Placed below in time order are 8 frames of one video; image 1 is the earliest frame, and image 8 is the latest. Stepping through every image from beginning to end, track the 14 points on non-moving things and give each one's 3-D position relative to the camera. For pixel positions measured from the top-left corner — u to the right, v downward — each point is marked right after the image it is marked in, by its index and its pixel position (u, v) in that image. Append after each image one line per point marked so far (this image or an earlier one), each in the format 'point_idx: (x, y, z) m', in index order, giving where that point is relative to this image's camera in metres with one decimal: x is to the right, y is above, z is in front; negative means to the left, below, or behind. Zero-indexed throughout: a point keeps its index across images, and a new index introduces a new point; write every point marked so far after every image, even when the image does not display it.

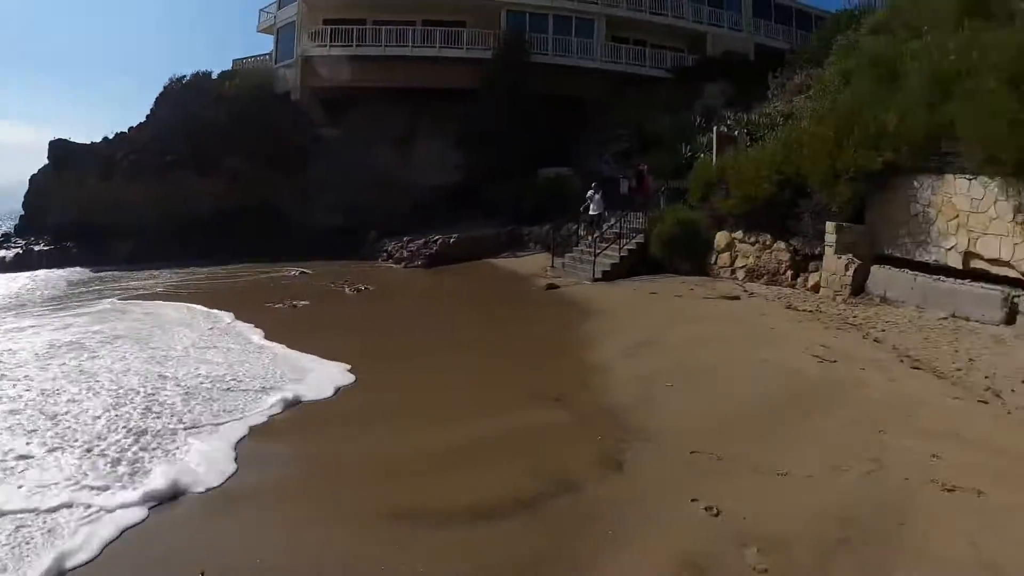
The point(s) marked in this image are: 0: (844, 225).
0: (+3.7, +0.7, +8.6) m
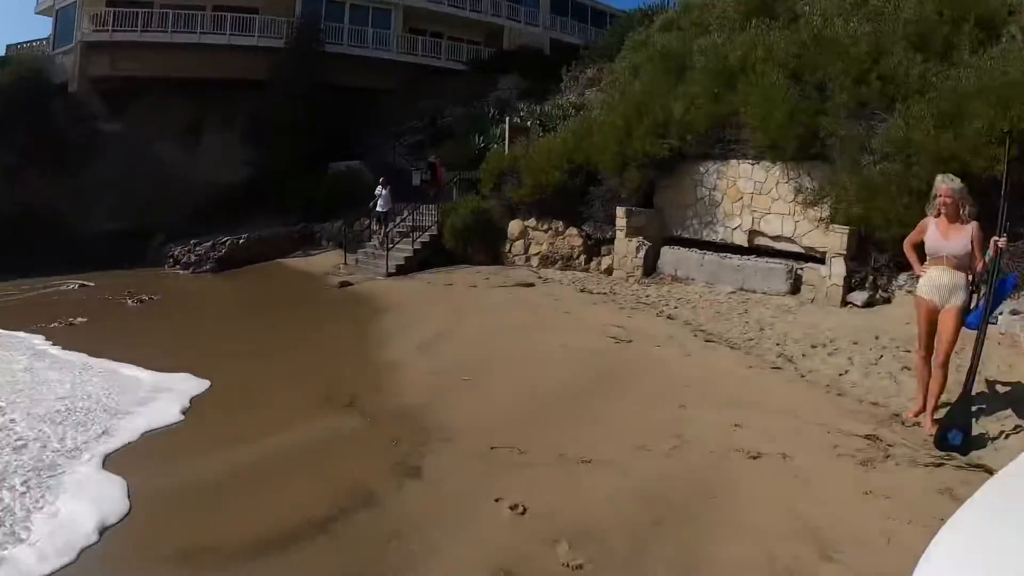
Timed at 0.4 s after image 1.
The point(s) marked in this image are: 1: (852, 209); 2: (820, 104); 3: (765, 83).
0: (+1.3, +0.9, +8.5) m
1: (+3.1, +0.8, +7.0) m
2: (+3.0, +1.9, +7.4) m
3: (+2.6, +2.2, +7.6) m
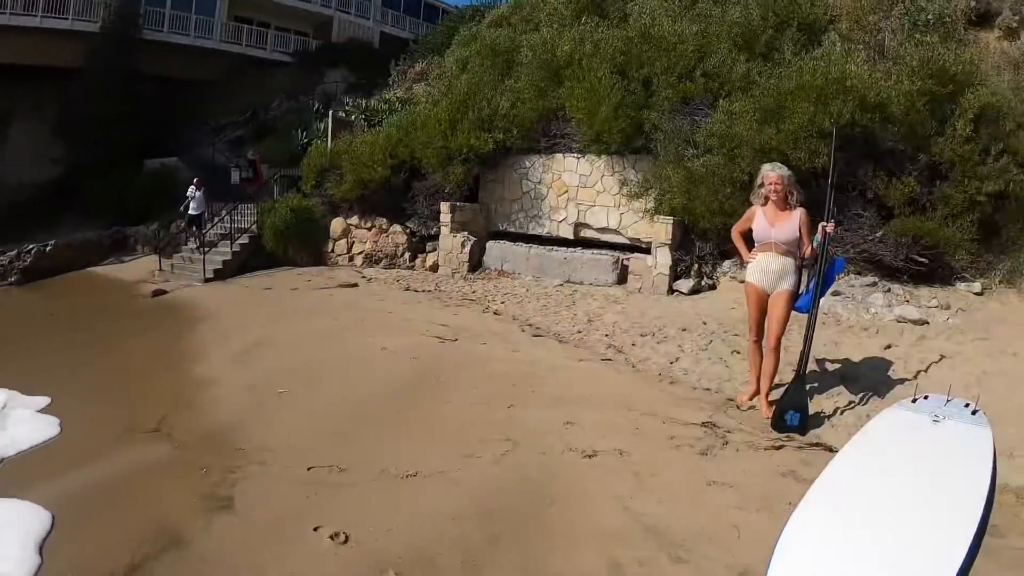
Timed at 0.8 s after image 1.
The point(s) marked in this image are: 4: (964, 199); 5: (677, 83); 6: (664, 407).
0: (-0.7, +0.9, +8.0) m
1: (+1.4, +0.9, +7.0) m
2: (+1.3, +1.9, +7.4) m
3: (+0.8, +2.2, +7.4) m
4: (+4.2, +0.8, +6.7) m
5: (+1.6, +2.1, +7.3) m
6: (+0.8, -0.6, +3.8) m
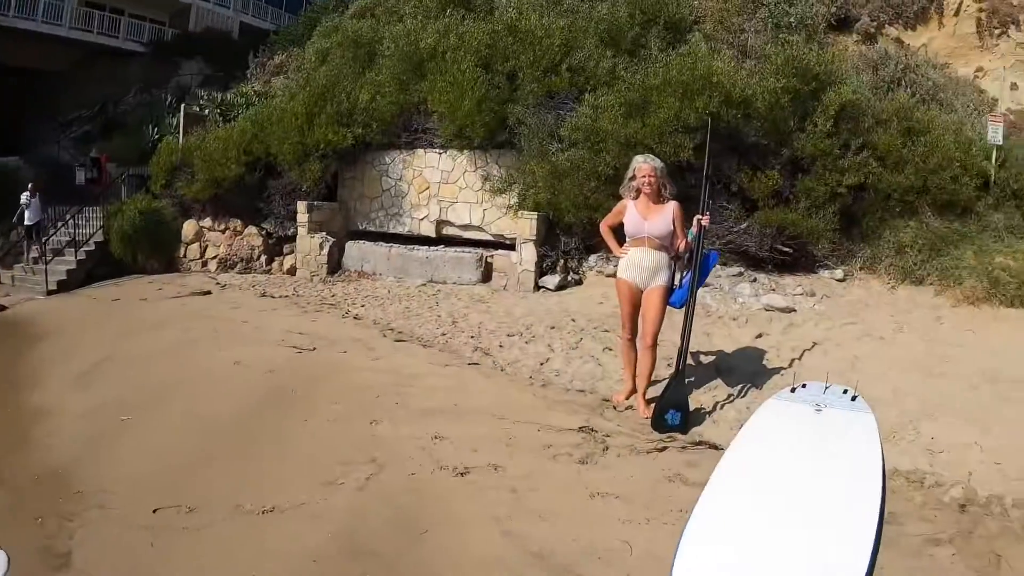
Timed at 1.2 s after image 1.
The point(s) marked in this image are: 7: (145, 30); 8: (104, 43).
0: (-2.1, +0.9, +7.4) m
1: (+0.2, +0.9, +6.8) m
2: (-0.1, +2.0, +7.1) m
3: (-0.6, +2.2, +7.1) m
4: (+3.0, +0.9, +7.0) m
5: (+0.3, +2.1, +7.1) m
6: (+0.2, -0.6, +3.5) m
7: (-10.0, +6.7, +19.2) m
8: (-10.9, +6.2, +18.4) m
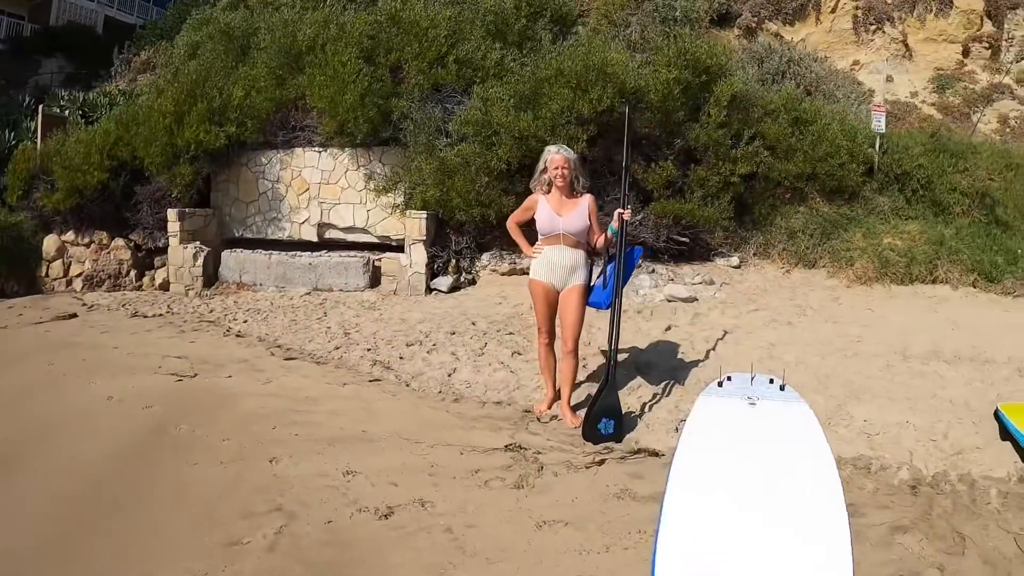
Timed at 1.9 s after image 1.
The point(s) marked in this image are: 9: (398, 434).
0: (-3.0, +0.7, +6.7) m
1: (-0.7, +0.9, +6.4) m
2: (-1.1, +1.9, +6.7) m
3: (-1.6, +2.1, +6.6) m
4: (+2.0, +1.0, +7.0) m
5: (-0.7, +2.1, +6.8) m
6: (-0.2, -0.6, +3.2) m
7: (-12.9, +6.1, +17.2) m
8: (-13.6, +5.5, +16.3) m
9: (-0.5, -0.7, +3.2) m
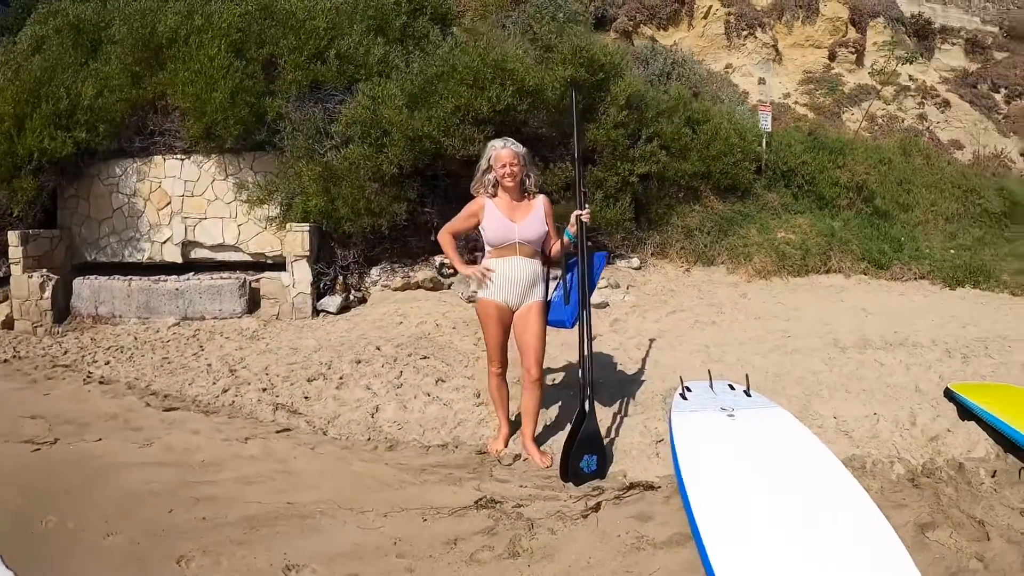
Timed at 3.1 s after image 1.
0: (-3.9, +0.4, +5.6) m
1: (-1.6, +0.7, +5.7) m
2: (-2.0, +1.7, +6.0) m
3: (-2.5, +1.9, +5.8) m
4: (+1.0, +1.0, +6.8) m
5: (-1.7, +1.9, +6.1) m
6: (-0.4, -0.7, +2.6) m
7: (-15.7, +5.0, +14.1) m
8: (-16.2, +4.4, +13.1) m
9: (-0.7, -0.8, +2.6) m
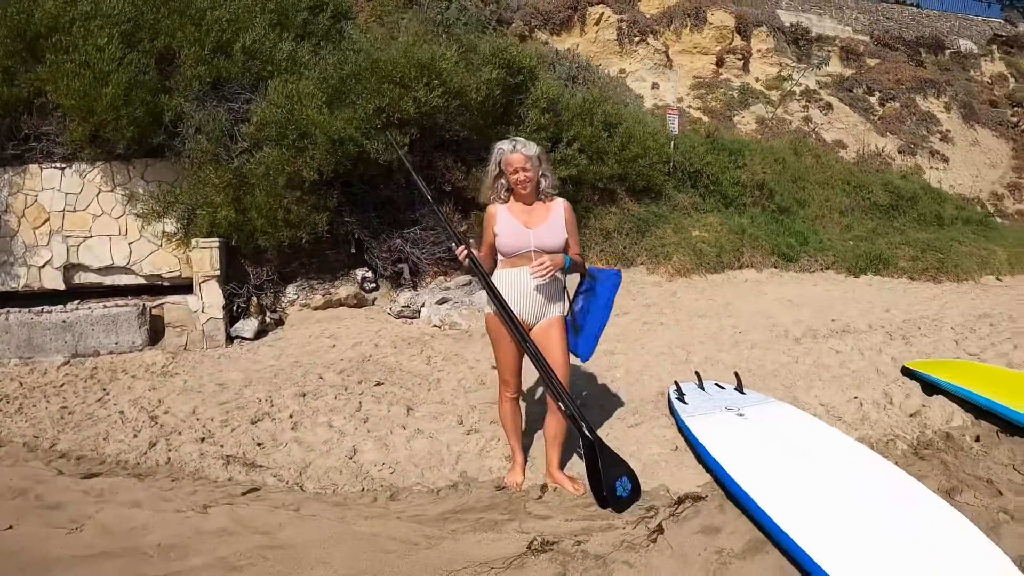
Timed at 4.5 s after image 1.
0: (-4.3, +0.1, +4.6) m
1: (-2.0, +0.5, +5.1) m
2: (-2.6, +1.5, +5.3) m
3: (-3.0, +1.7, +5.1) m
4: (+0.3, +1.0, +6.7) m
5: (-2.3, +1.7, +5.5) m
6: (-0.3, -0.8, +2.3) m
7: (-17.7, +4.0, +11.0) m
8: (-18.0, +3.4, +9.9) m
9: (-0.5, -0.8, +2.2) m
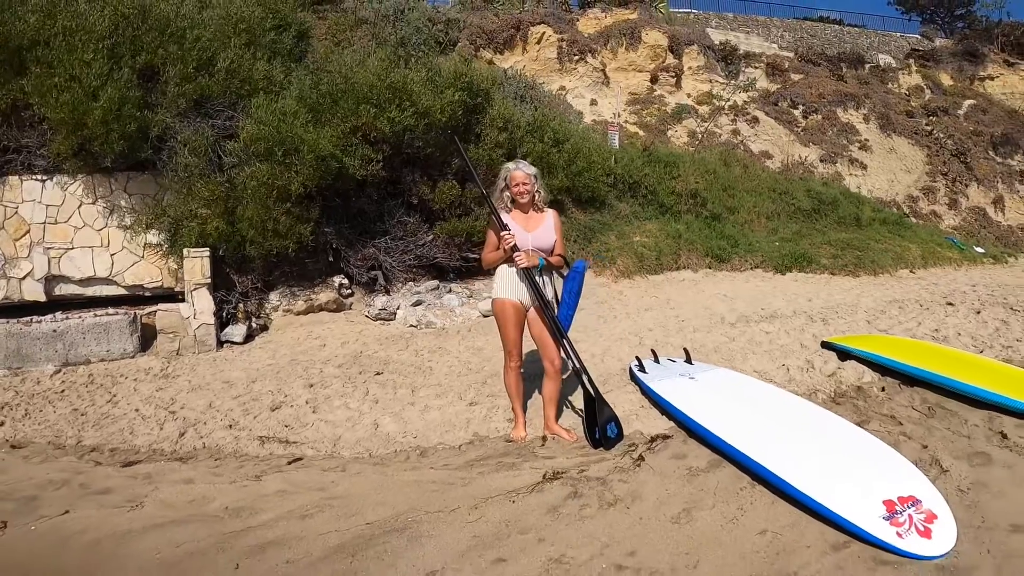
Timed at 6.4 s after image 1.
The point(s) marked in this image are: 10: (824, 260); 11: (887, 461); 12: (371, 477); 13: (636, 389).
0: (-4.4, 0.0, +4.8) m
1: (-2.3, +0.5, +5.5) m
2: (-2.9, +1.4, +5.7) m
3: (-3.3, +1.6, +5.4) m
4: (-0.1, +0.9, +7.3) m
5: (-2.6, +1.6, +5.9) m
6: (-0.2, -0.7, +2.9) m
7: (-18.5, +3.4, +10.0) m
8: (-18.6, +2.8, +8.9) m
9: (-0.5, -0.8, +2.7) m
10: (+3.5, +0.3, +8.2) m
11: (+1.4, -0.7, +2.7) m
12: (-0.6, -0.8, +2.9) m
13: (+0.6, -0.5, +3.7) m
